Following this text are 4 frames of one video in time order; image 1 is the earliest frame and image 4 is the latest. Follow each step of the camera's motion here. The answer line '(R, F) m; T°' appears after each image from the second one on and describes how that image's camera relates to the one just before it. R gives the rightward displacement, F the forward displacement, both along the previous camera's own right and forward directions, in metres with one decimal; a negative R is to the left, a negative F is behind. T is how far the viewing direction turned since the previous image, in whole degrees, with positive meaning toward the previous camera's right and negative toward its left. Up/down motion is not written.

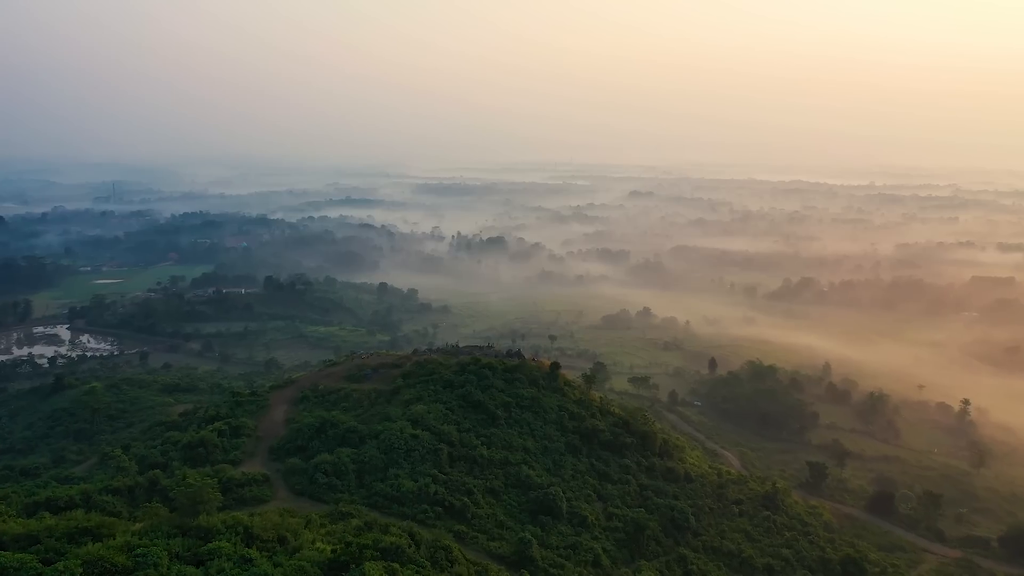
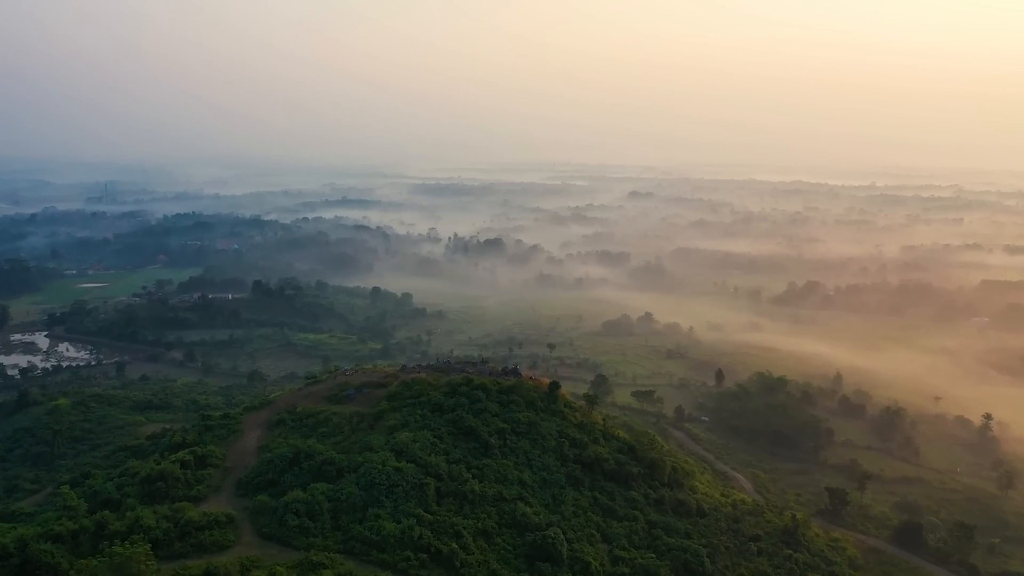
(+0.2, +2.8) m; 0°
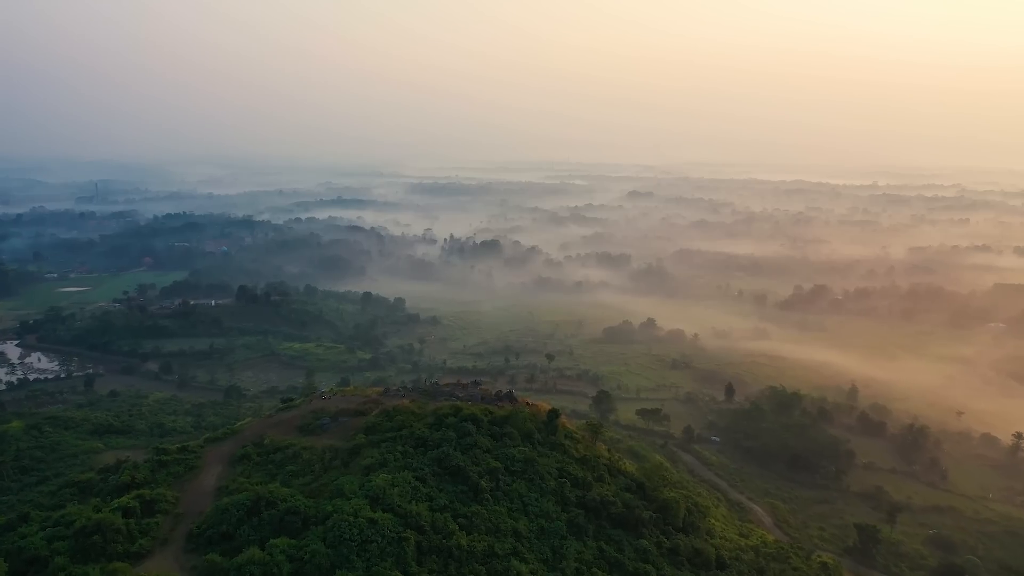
(+0.2, +3.5) m; 0°
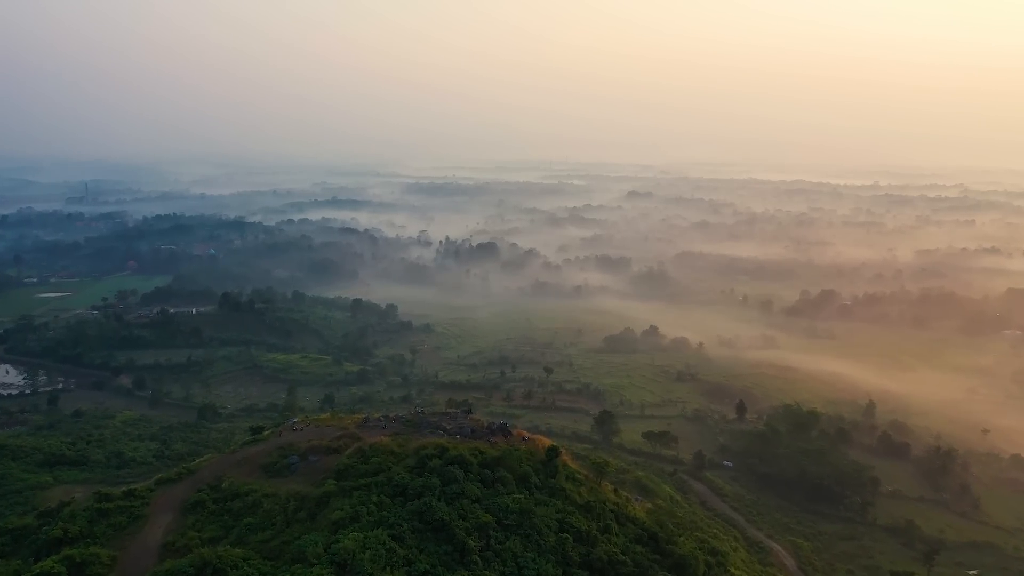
(+0.2, +3.5) m; 0°
